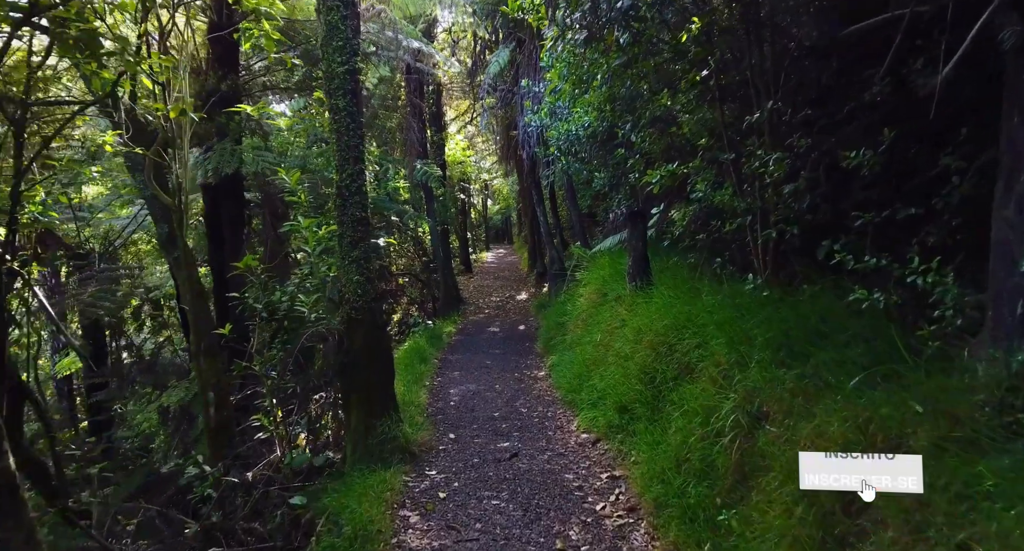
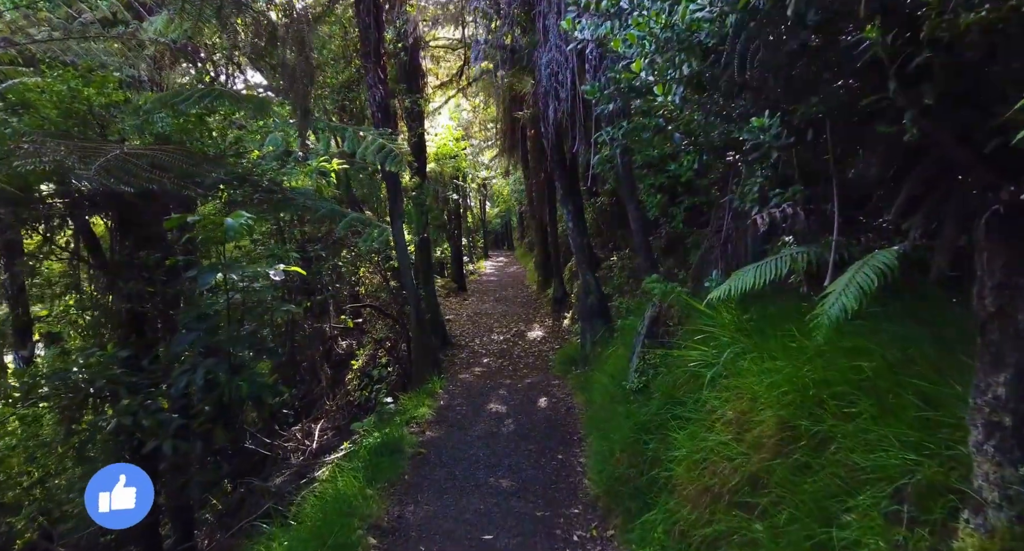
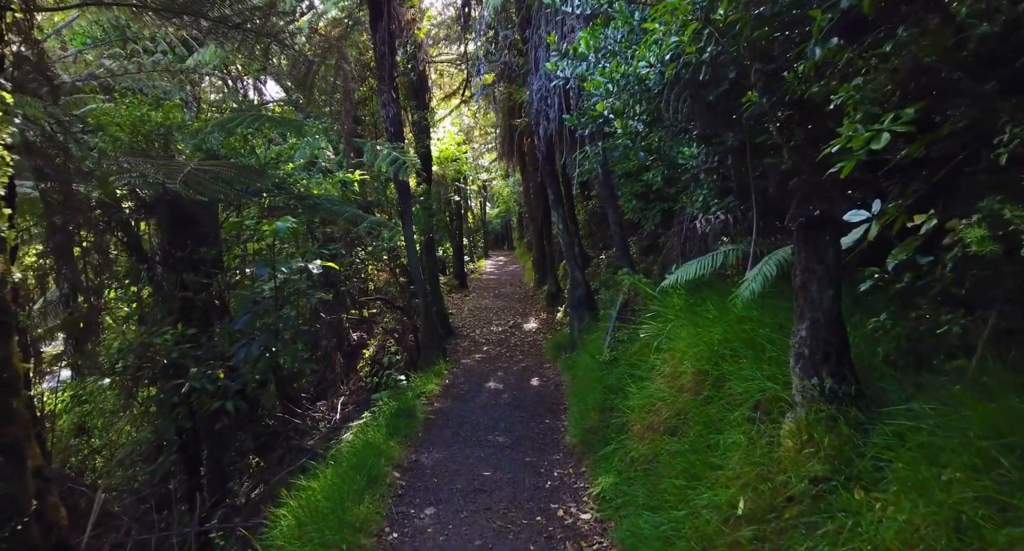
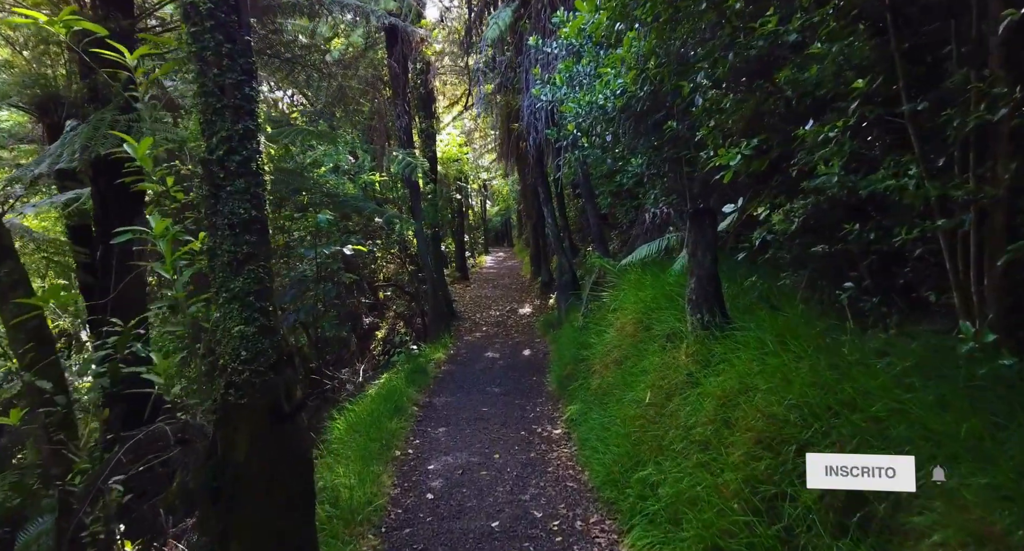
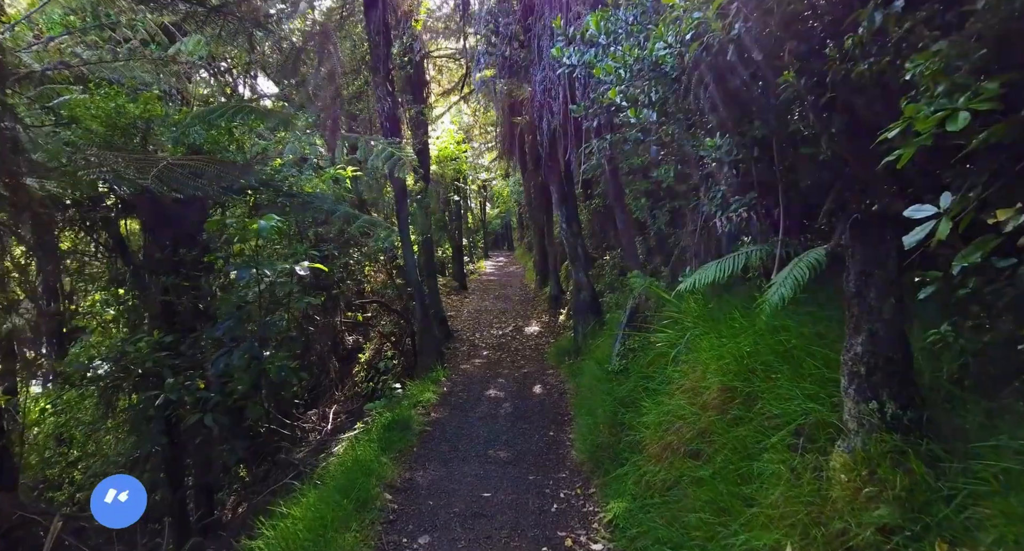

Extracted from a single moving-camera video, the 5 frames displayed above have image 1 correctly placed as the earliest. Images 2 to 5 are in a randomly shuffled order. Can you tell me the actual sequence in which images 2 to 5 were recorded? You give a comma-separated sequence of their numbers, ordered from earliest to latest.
4, 3, 5, 2
